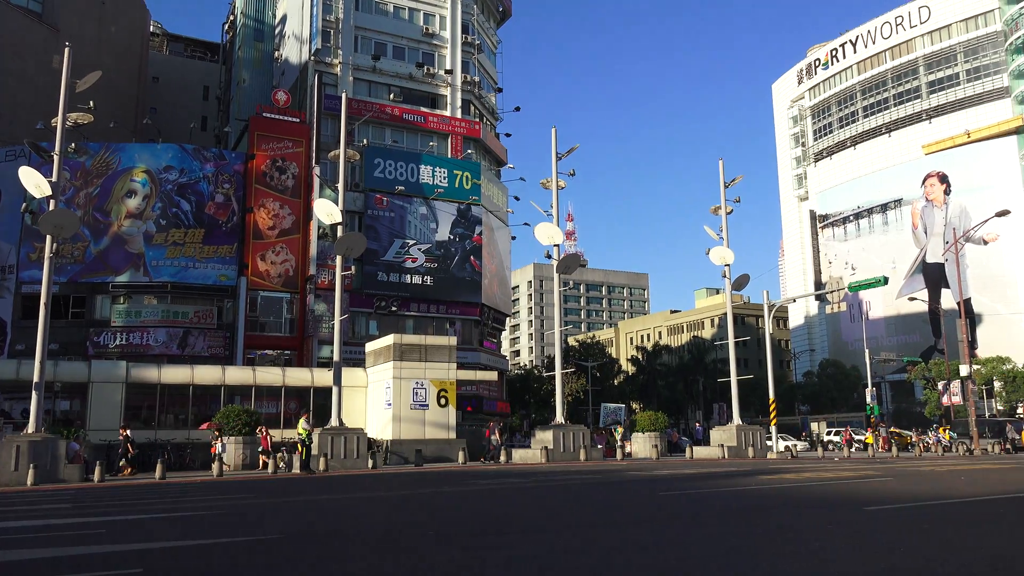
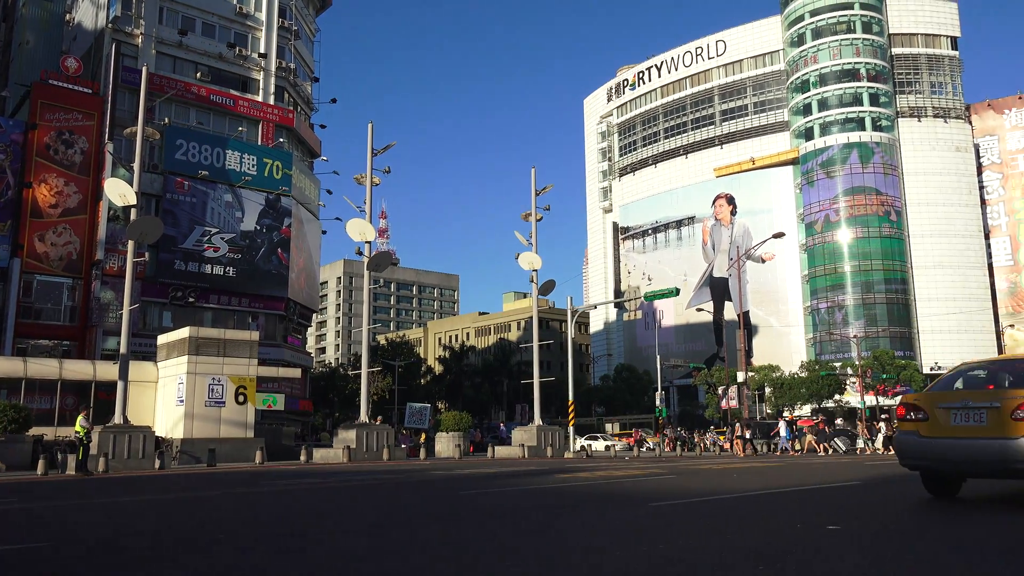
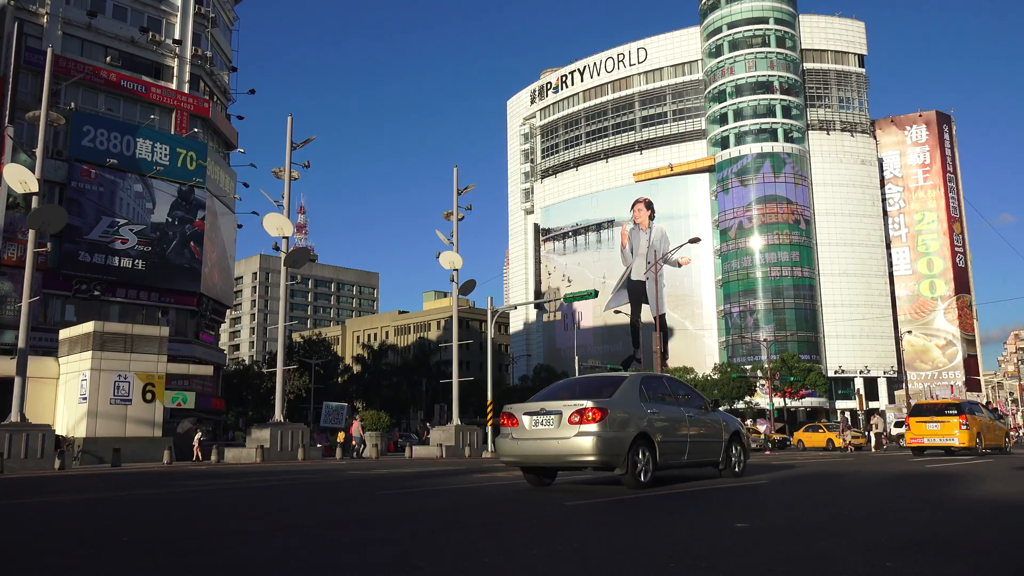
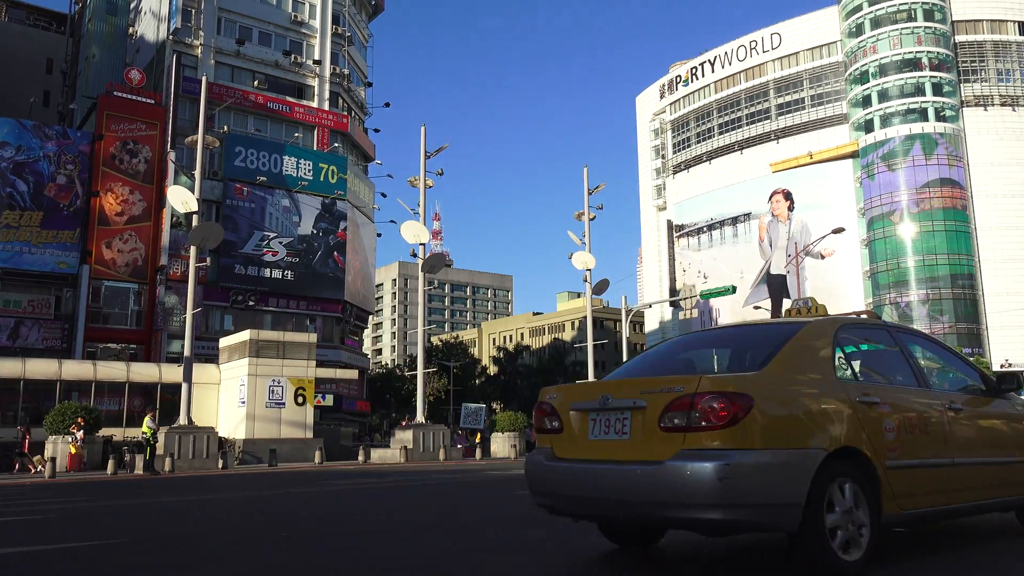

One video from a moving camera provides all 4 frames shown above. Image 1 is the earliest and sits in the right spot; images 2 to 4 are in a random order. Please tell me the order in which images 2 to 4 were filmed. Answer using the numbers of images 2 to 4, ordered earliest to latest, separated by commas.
4, 2, 3
